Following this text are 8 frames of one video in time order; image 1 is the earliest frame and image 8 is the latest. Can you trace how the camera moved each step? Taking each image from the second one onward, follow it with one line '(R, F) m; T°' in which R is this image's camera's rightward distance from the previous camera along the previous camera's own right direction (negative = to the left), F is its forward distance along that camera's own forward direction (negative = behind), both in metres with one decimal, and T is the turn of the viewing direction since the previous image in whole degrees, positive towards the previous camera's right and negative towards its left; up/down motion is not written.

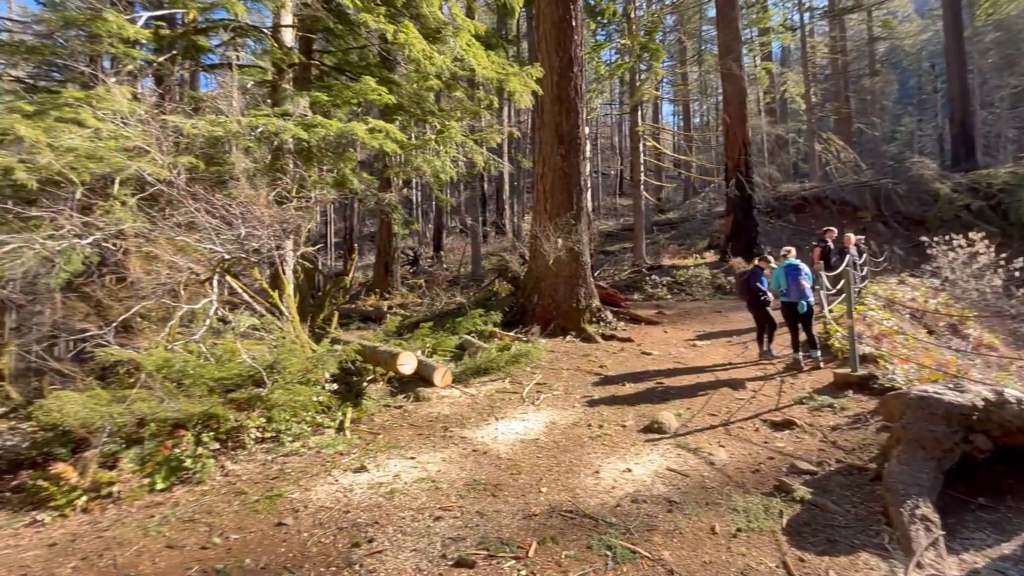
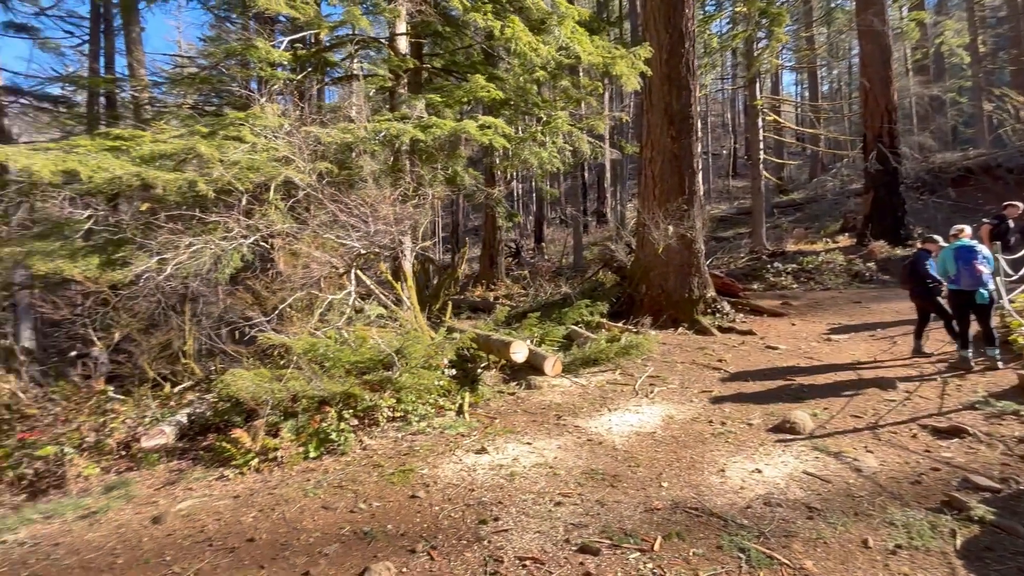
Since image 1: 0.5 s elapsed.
(-0.1, 0.0) m; -12°
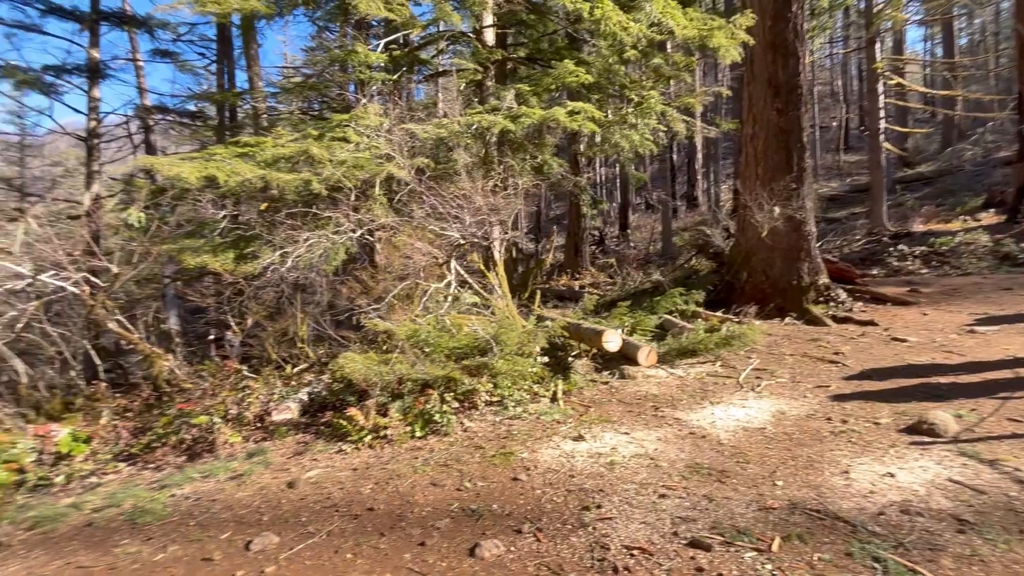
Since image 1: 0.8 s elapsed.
(-0.1, 0.0) m; -10°
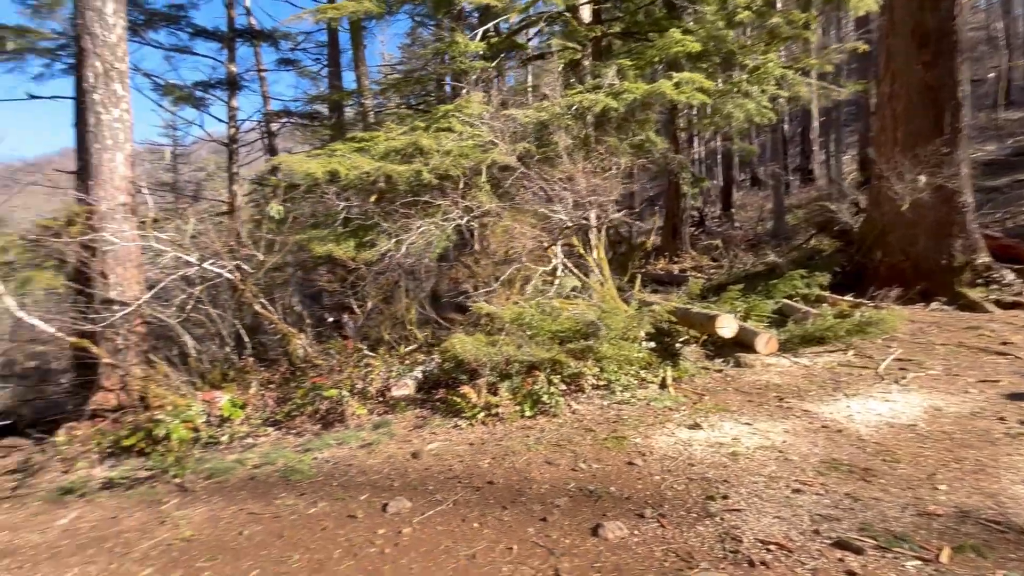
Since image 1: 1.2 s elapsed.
(-0.2, 0.0) m; -11°
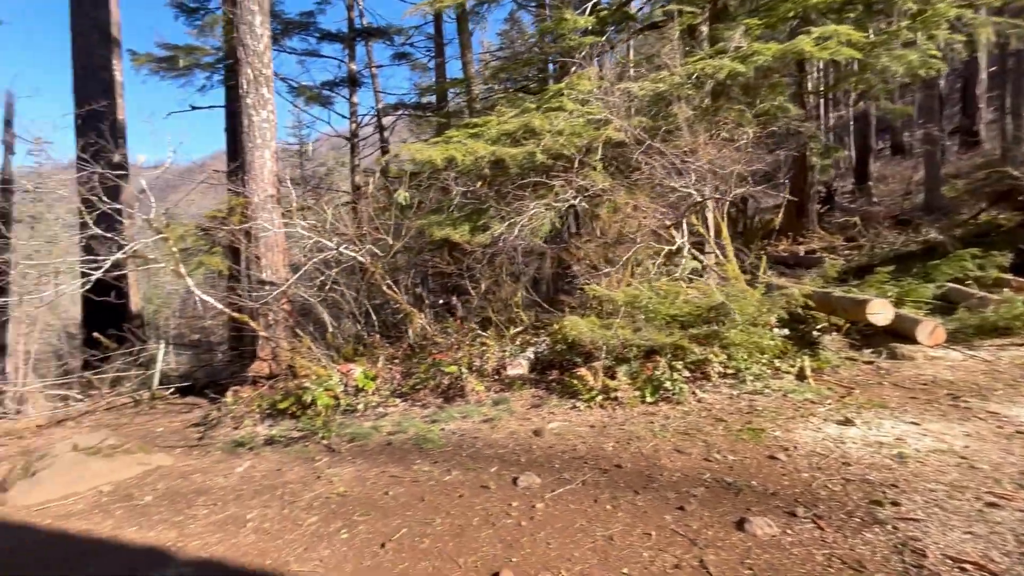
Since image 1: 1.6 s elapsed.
(-0.2, 0.0) m; -12°
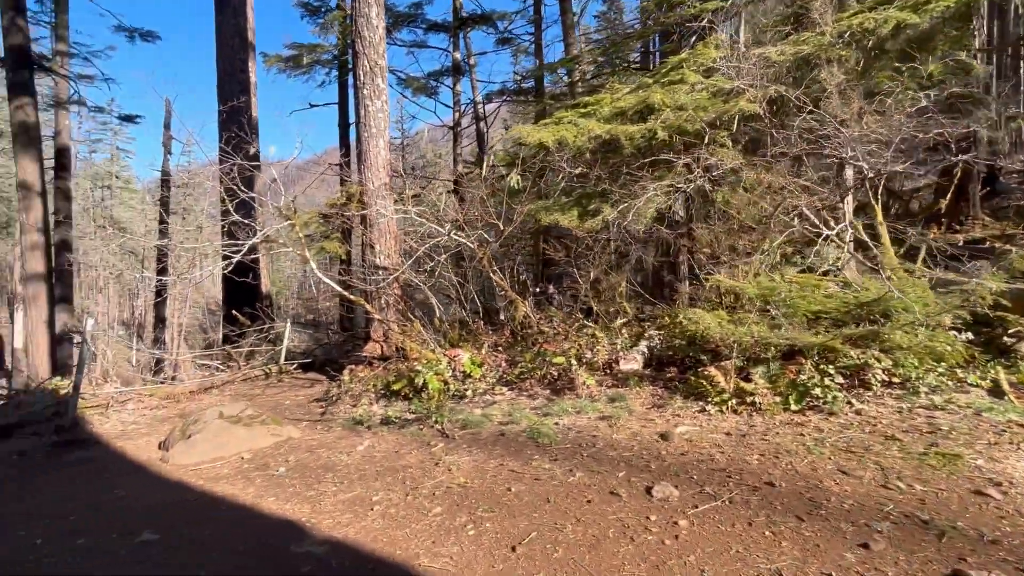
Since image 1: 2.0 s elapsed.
(-0.3, +0.3) m; -11°
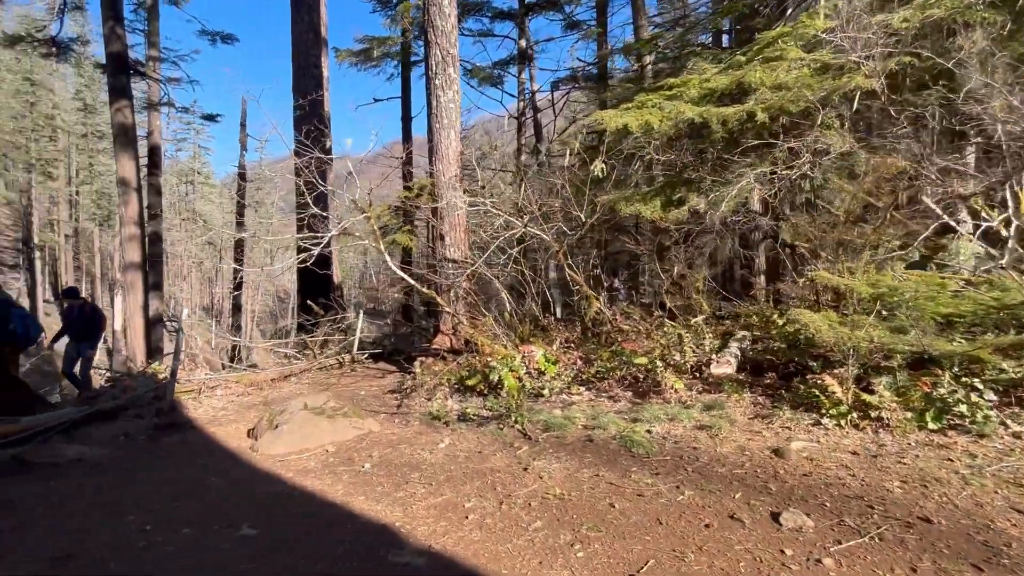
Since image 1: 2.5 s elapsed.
(-0.3, +0.2) m; -6°
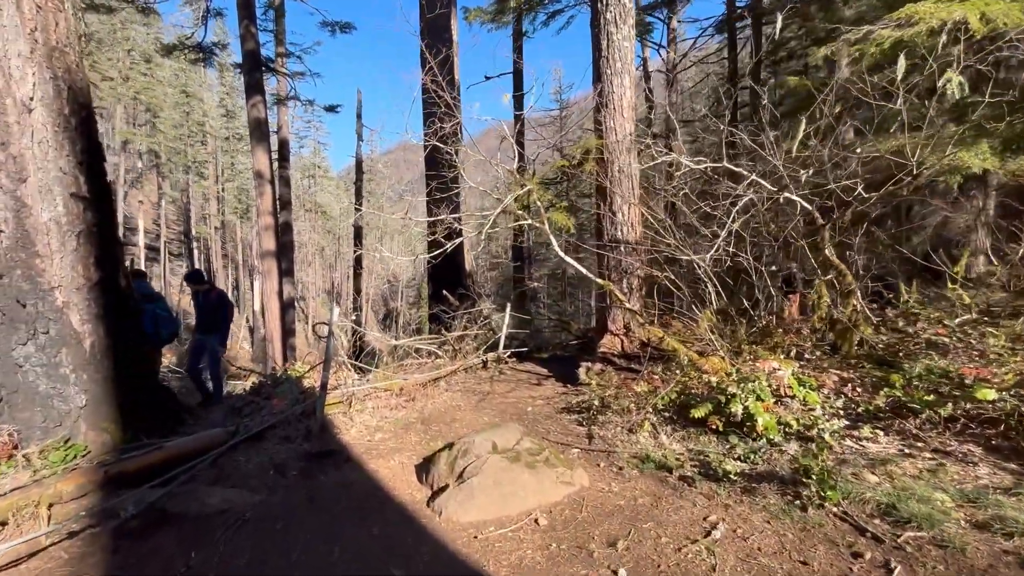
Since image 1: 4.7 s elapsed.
(-1.4, +1.6) m; -11°
